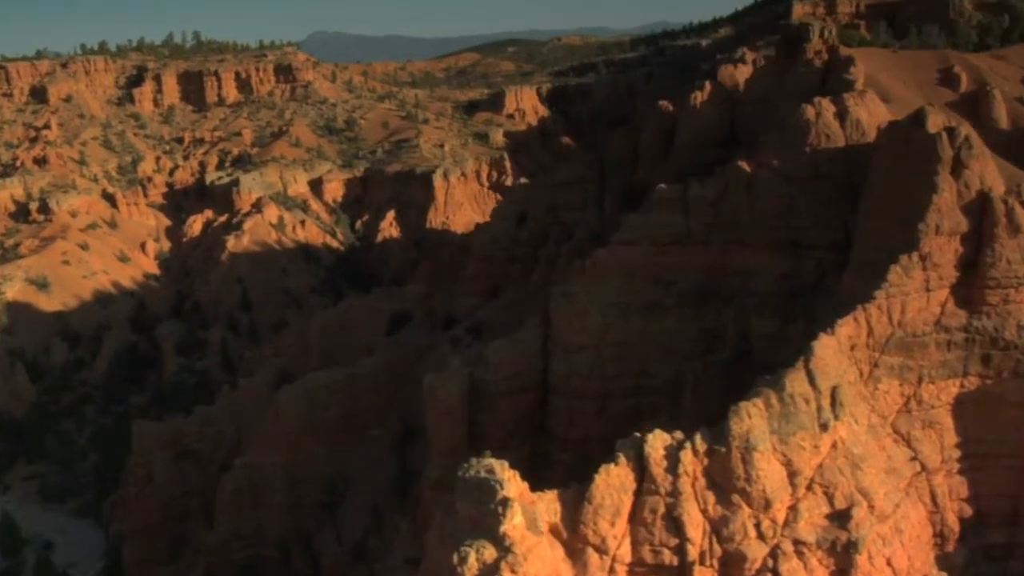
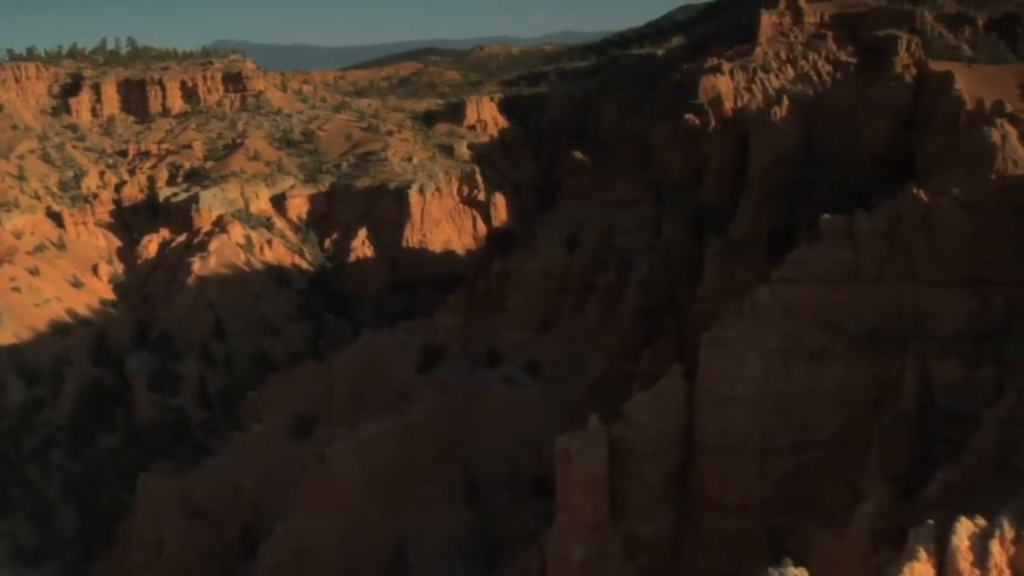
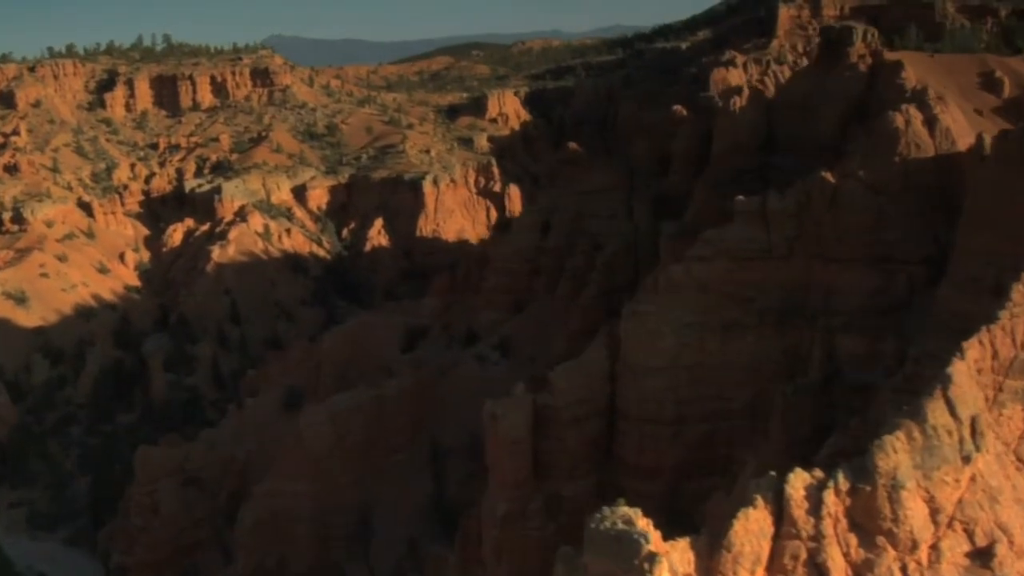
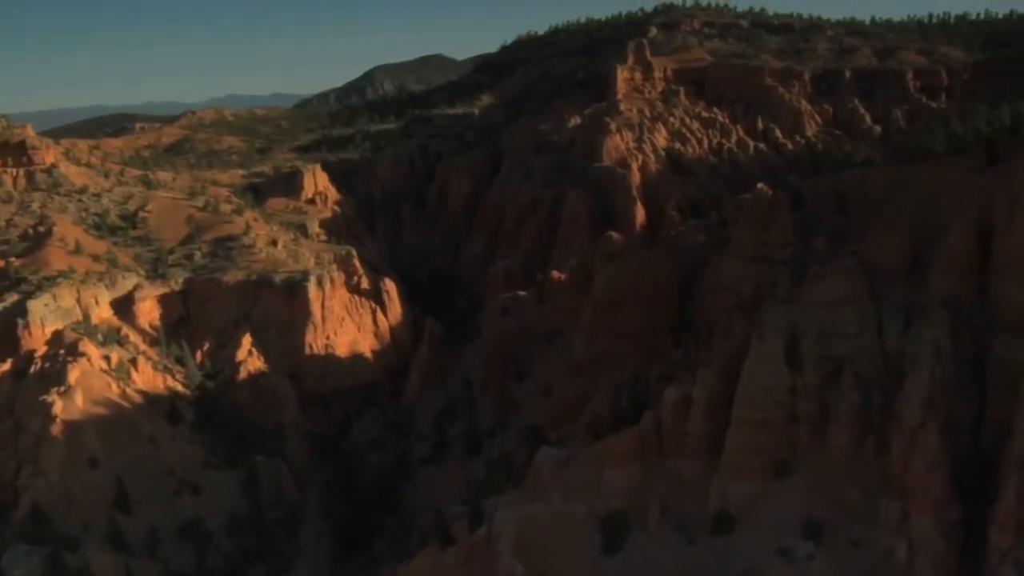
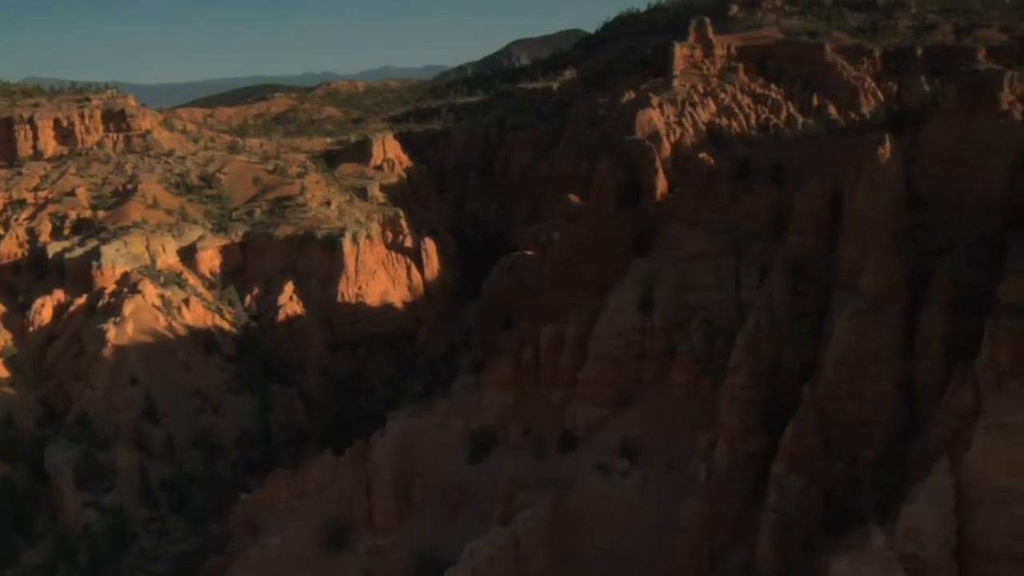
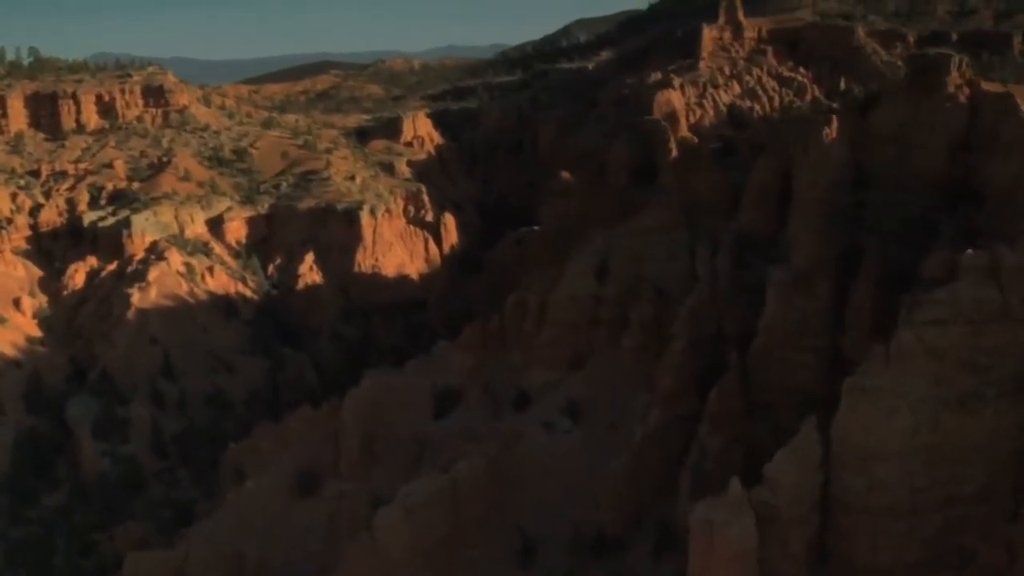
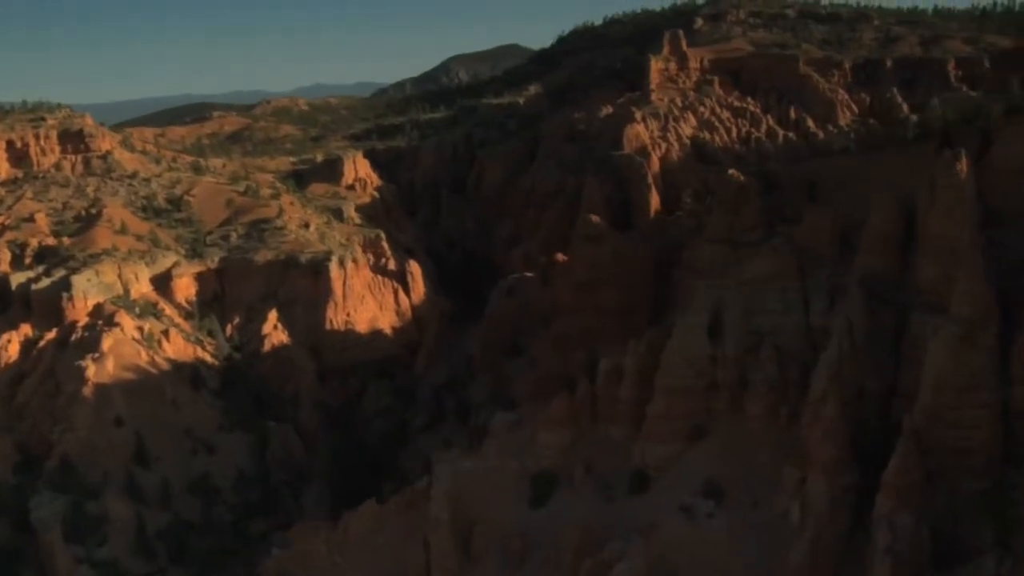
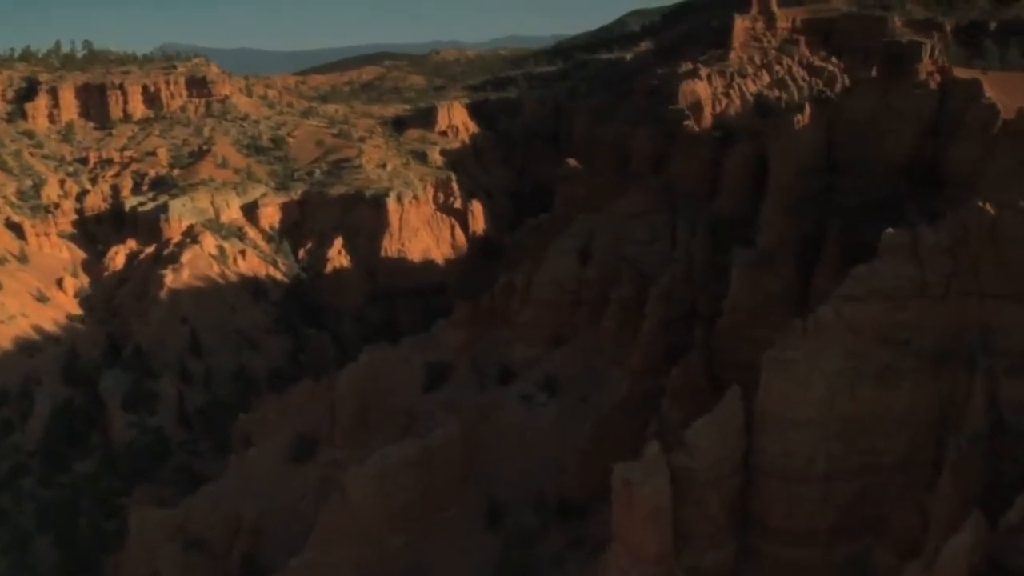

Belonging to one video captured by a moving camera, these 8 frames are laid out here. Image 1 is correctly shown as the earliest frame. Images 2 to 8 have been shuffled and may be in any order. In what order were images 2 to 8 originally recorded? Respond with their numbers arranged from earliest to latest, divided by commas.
3, 2, 8, 6, 5, 7, 4
